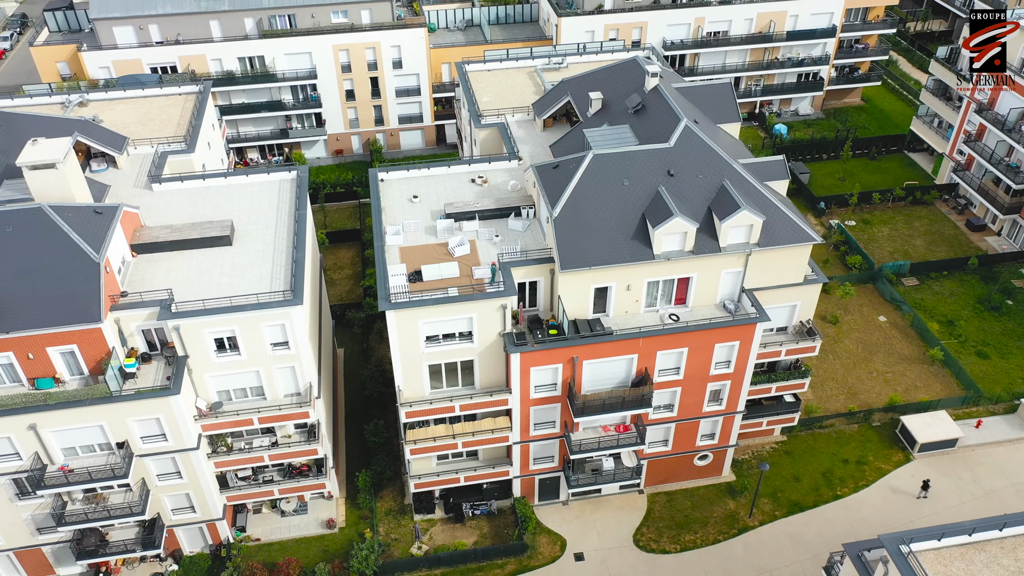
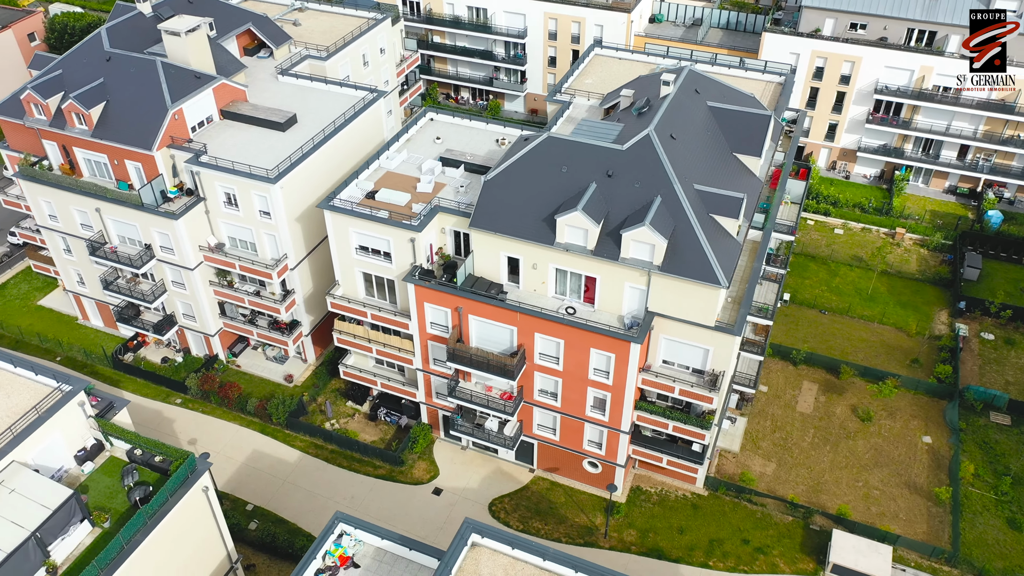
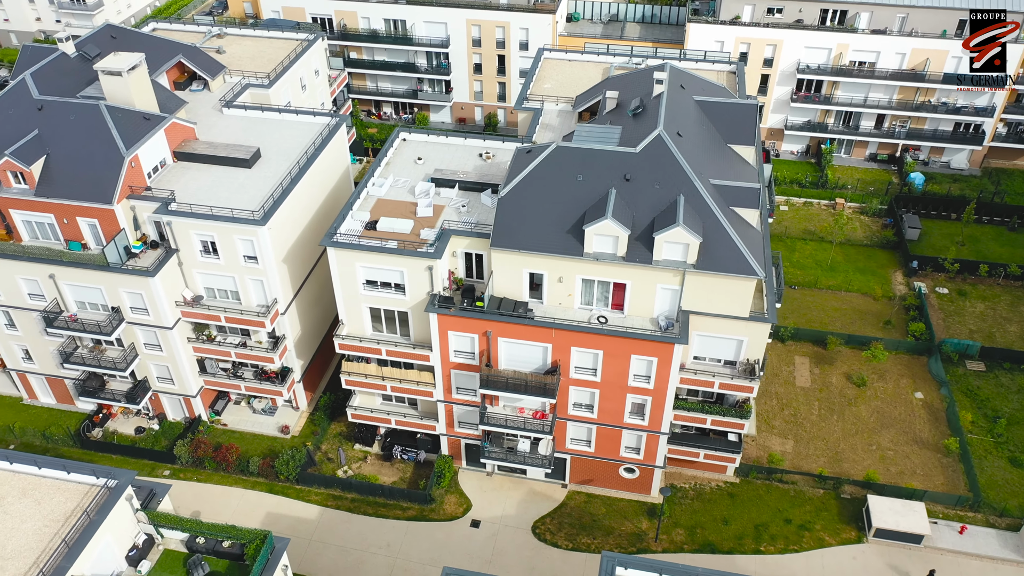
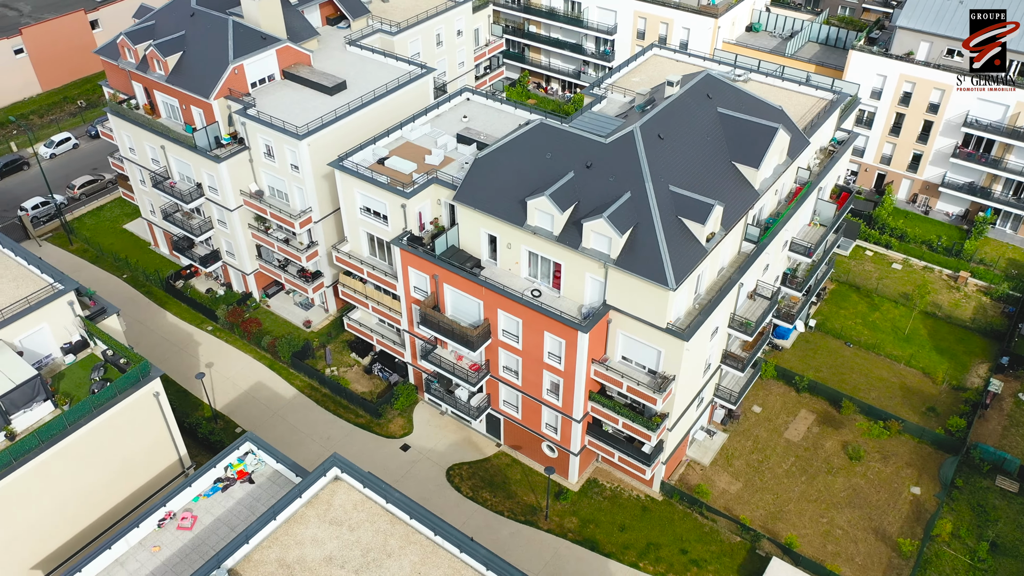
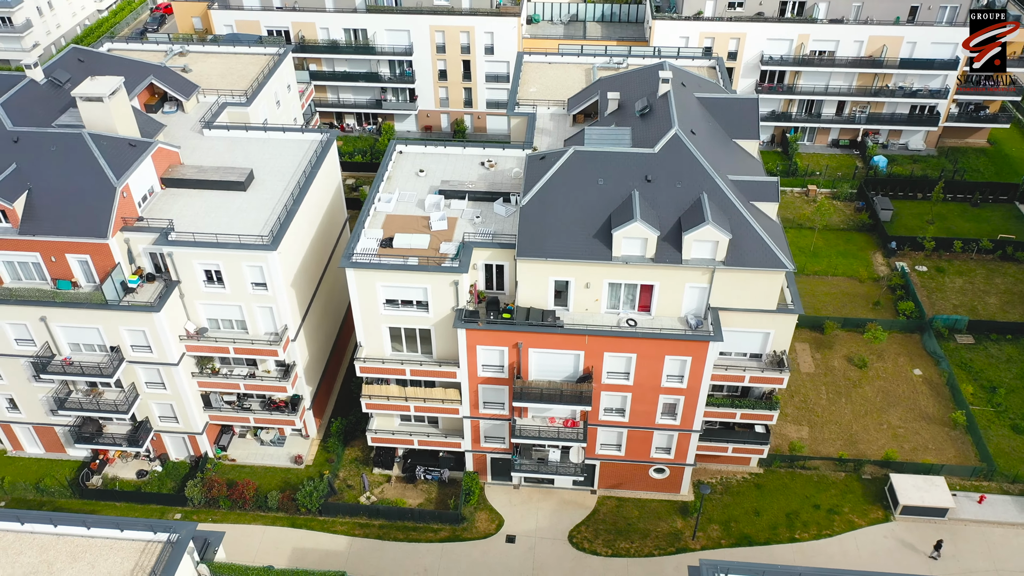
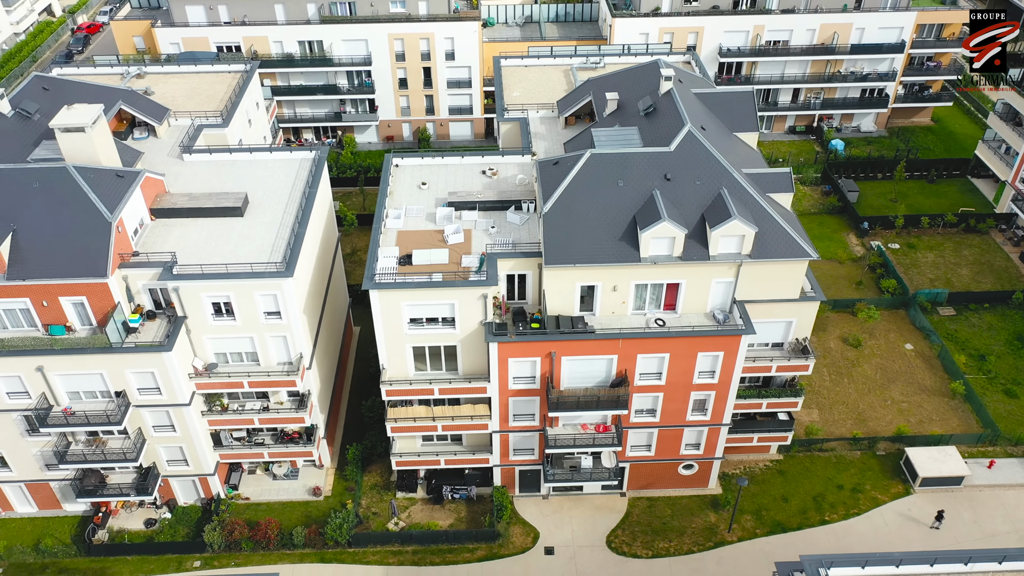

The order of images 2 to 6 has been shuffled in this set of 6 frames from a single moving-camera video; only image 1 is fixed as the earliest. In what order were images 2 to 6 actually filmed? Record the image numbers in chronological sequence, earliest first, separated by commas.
6, 5, 3, 2, 4
